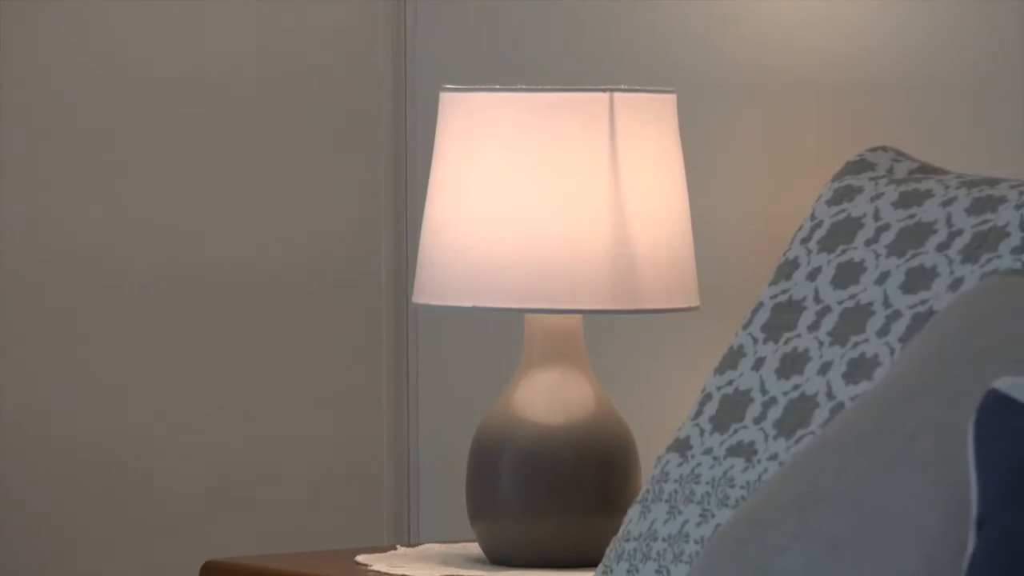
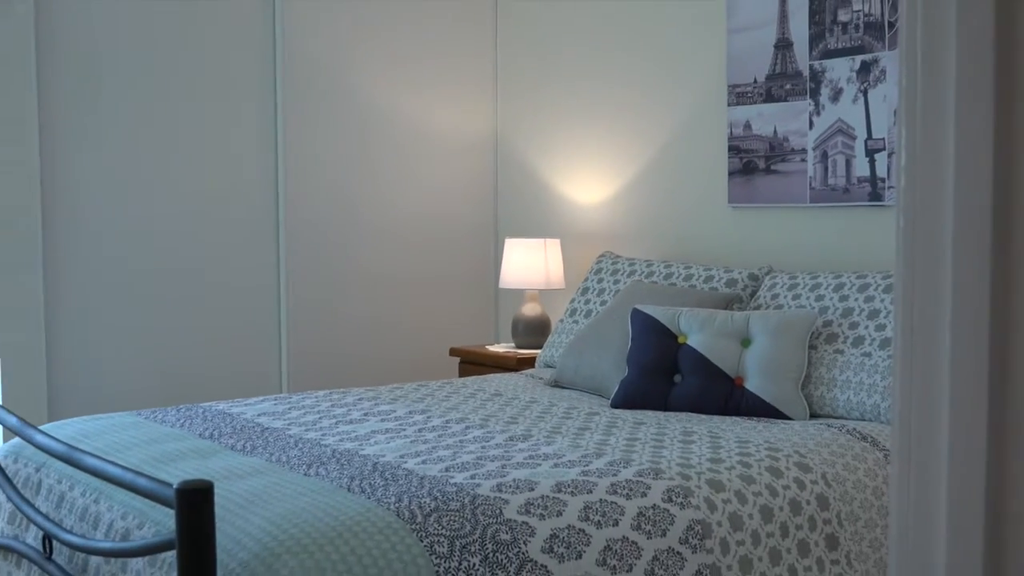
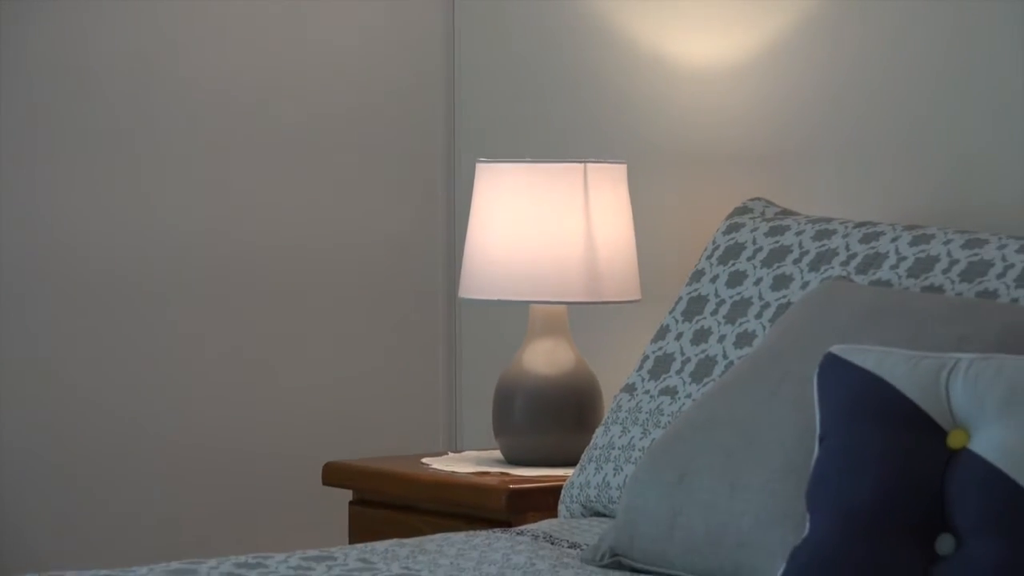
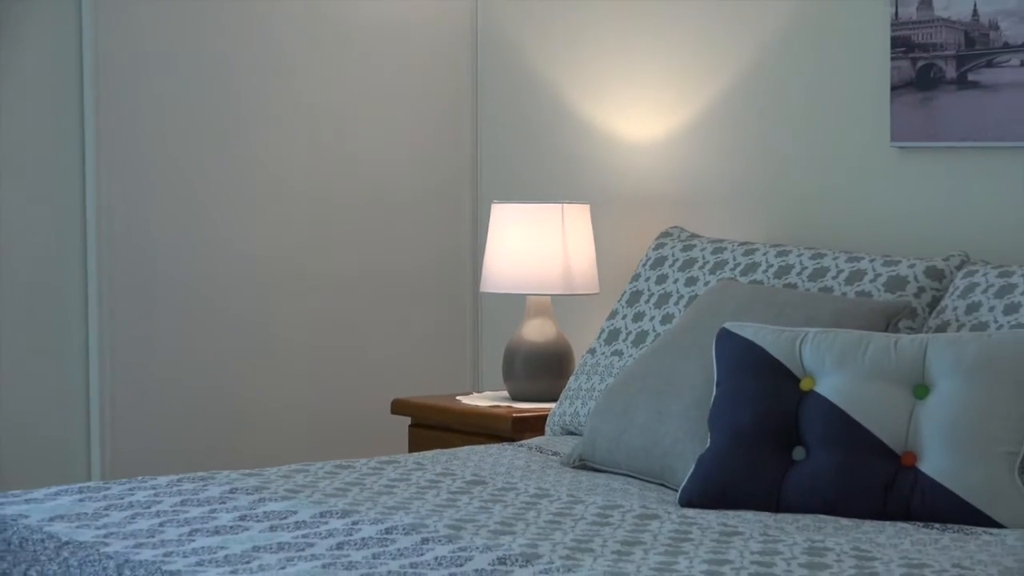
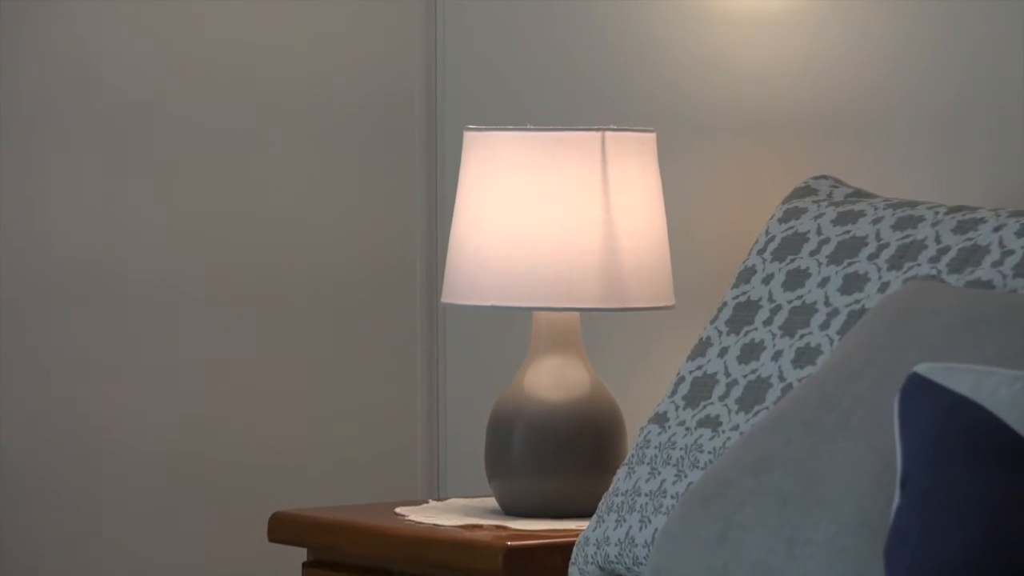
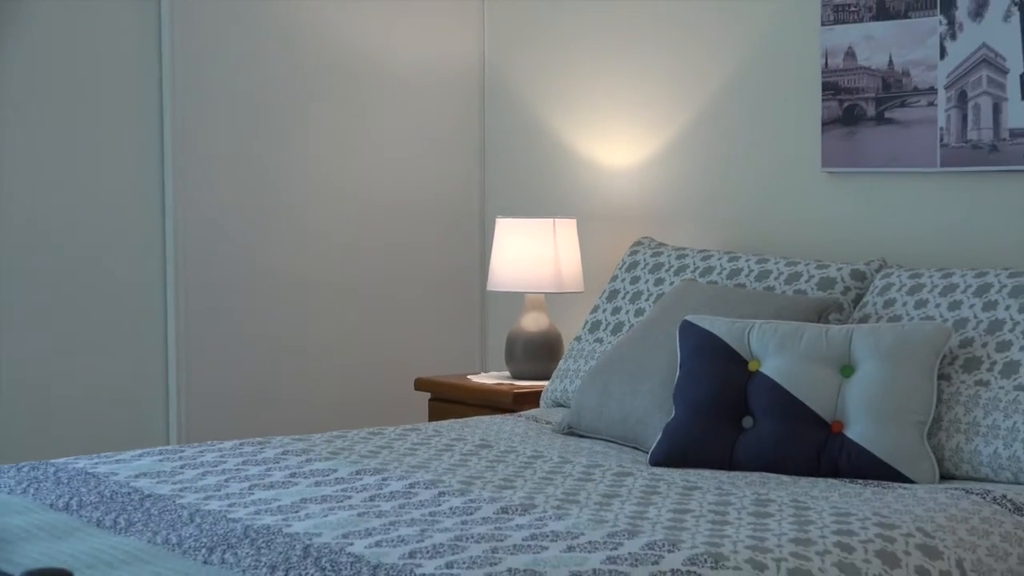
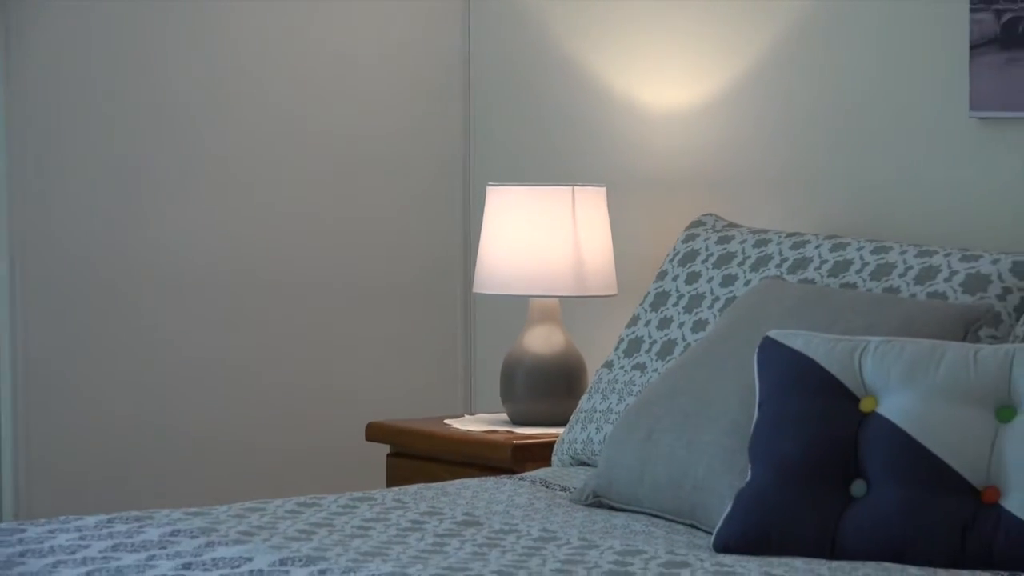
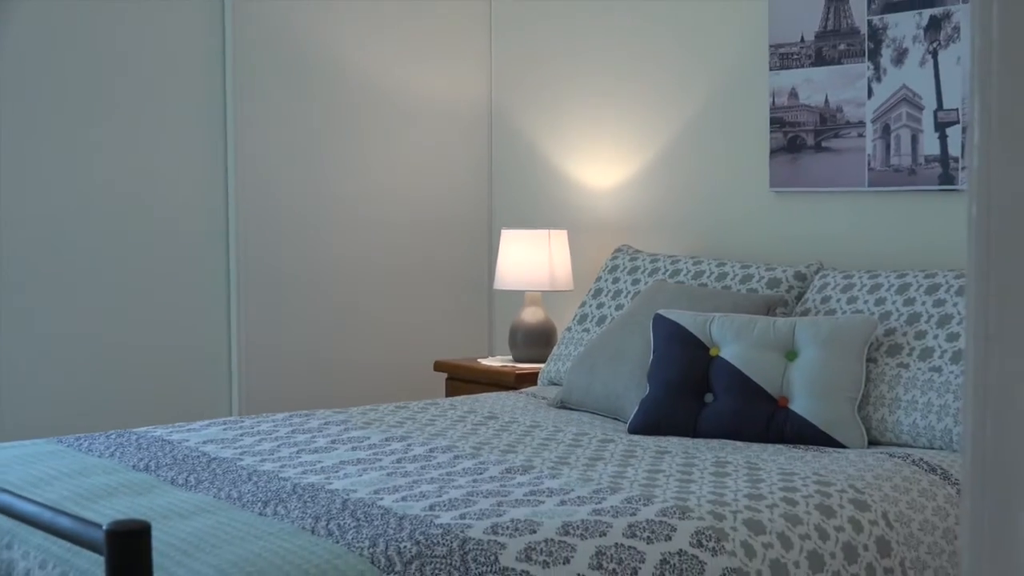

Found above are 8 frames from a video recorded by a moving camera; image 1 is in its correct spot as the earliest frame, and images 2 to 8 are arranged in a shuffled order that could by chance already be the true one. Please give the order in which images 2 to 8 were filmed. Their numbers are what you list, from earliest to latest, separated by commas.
5, 3, 7, 4, 6, 8, 2
